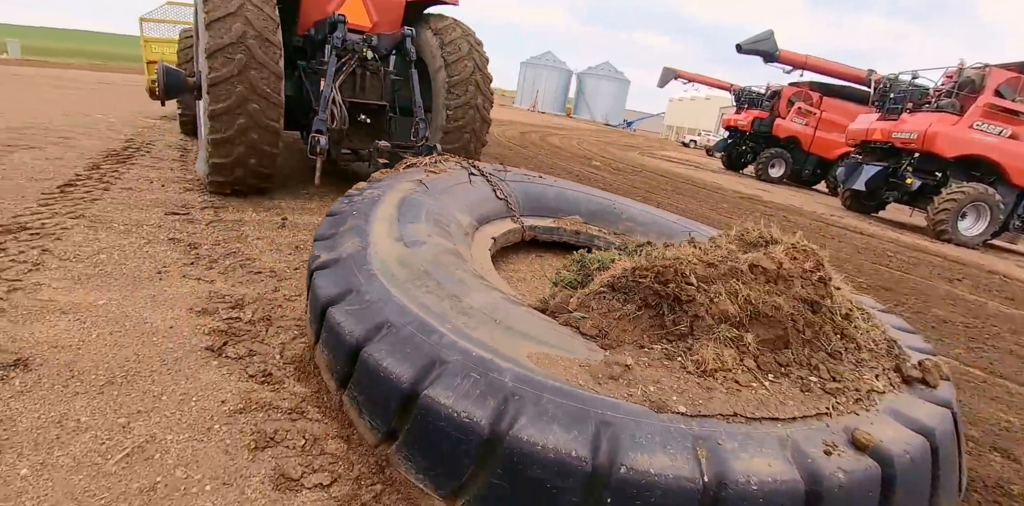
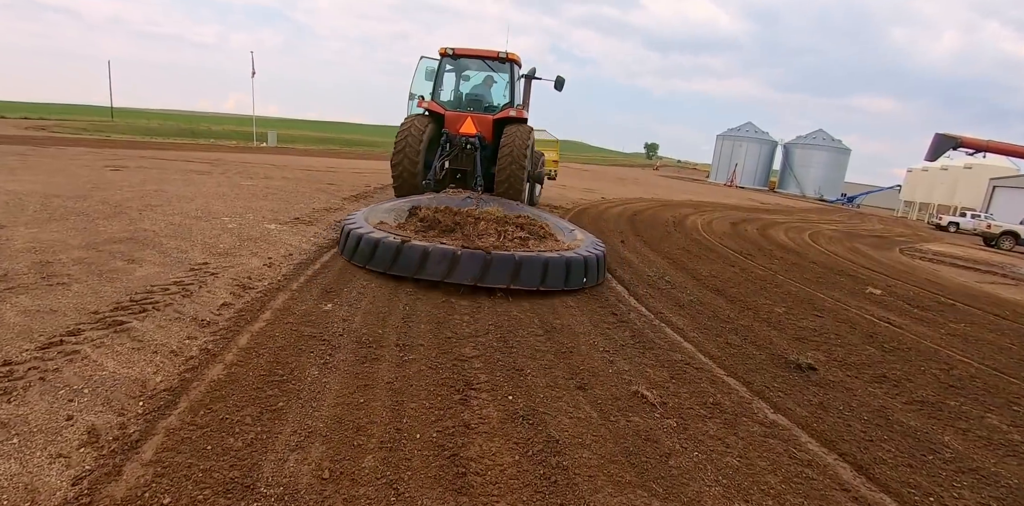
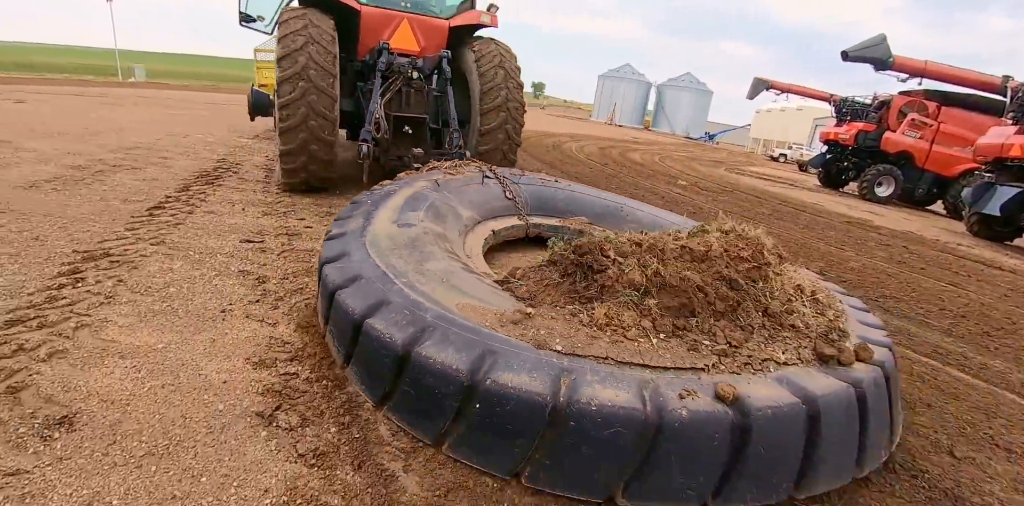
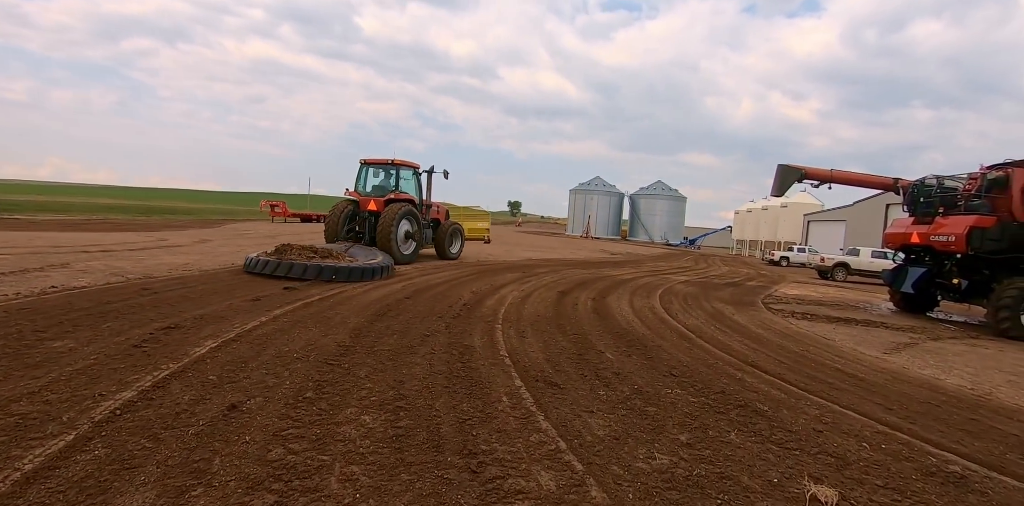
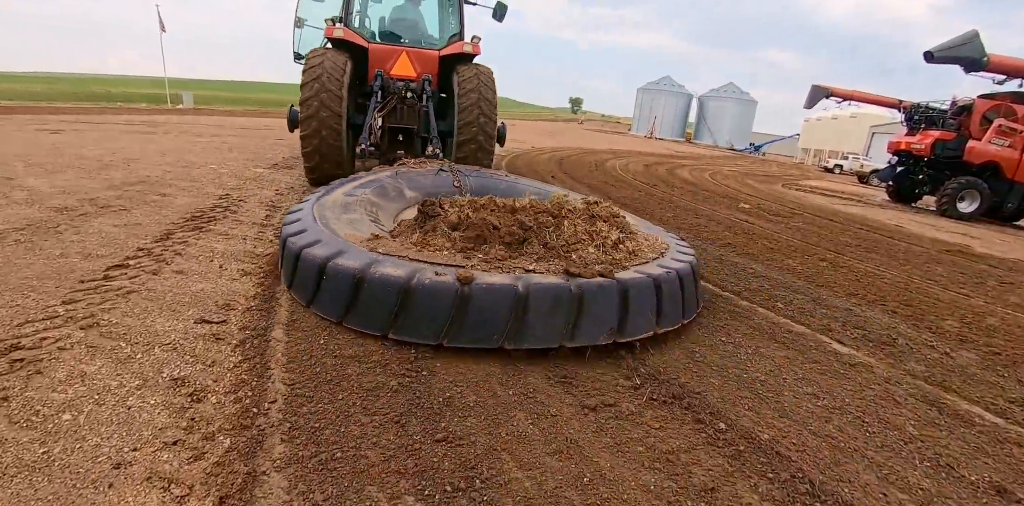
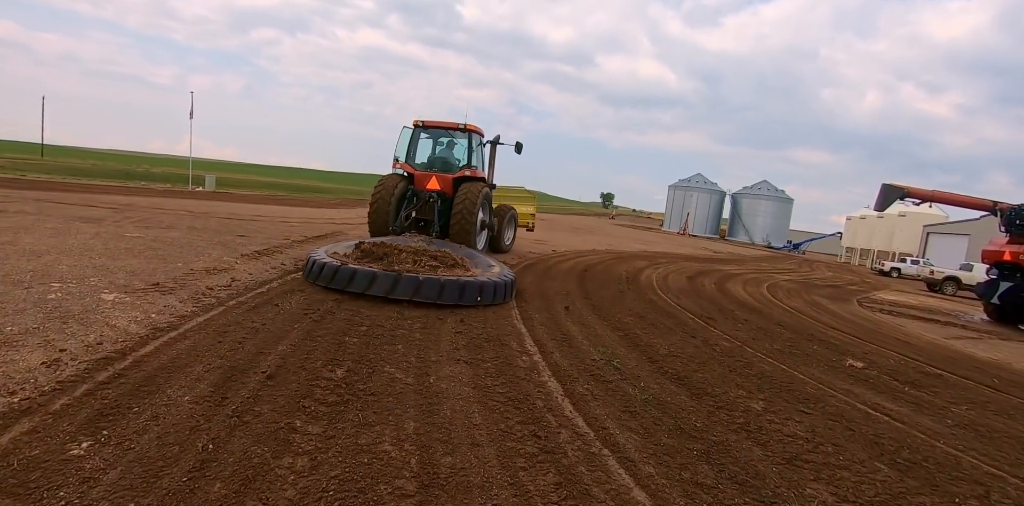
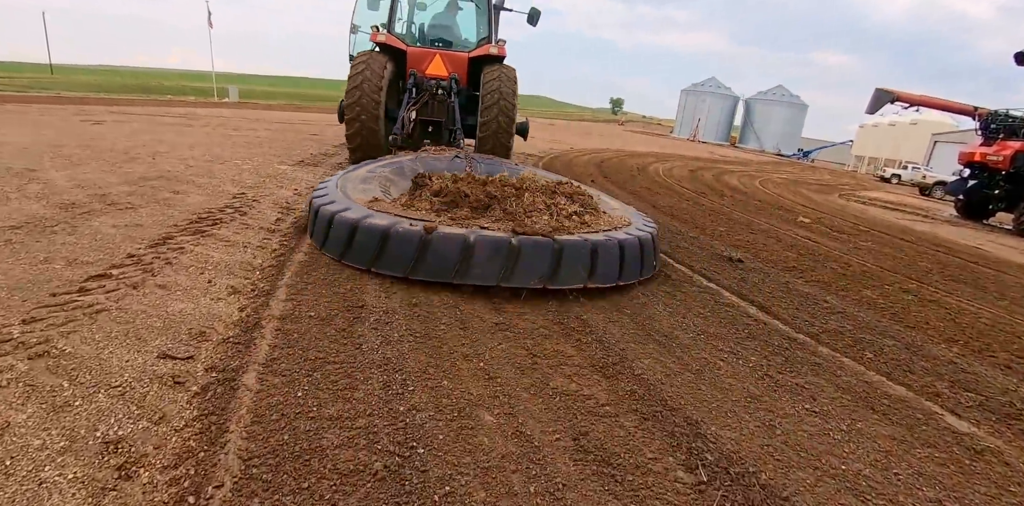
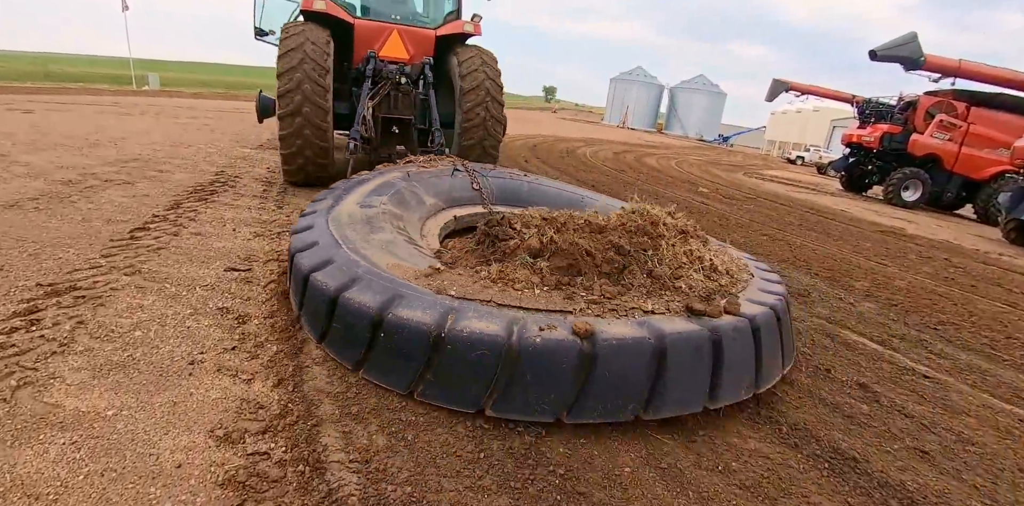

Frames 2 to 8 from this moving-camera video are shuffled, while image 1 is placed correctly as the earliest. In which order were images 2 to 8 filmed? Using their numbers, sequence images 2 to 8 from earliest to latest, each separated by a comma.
3, 8, 5, 7, 2, 6, 4
